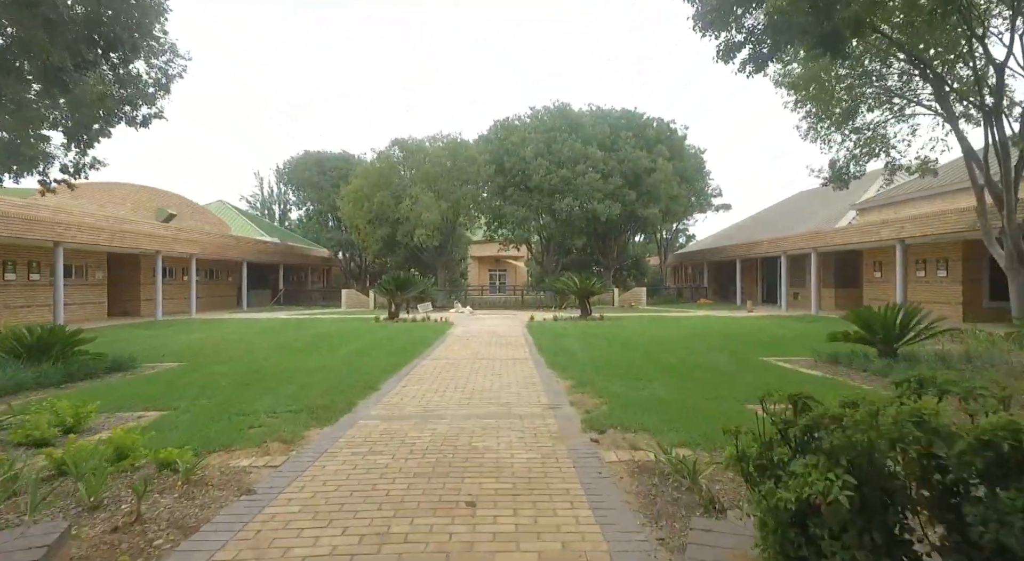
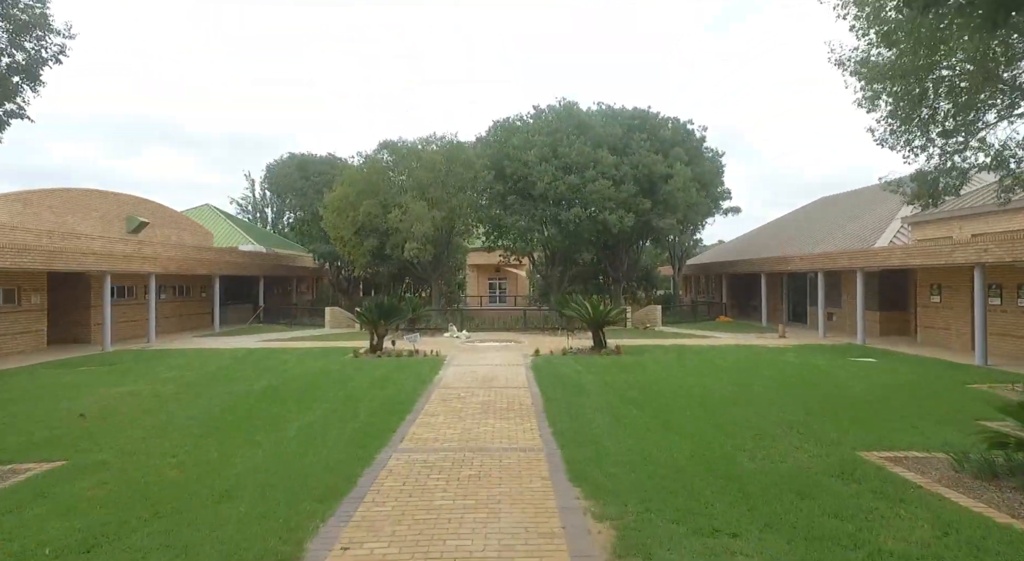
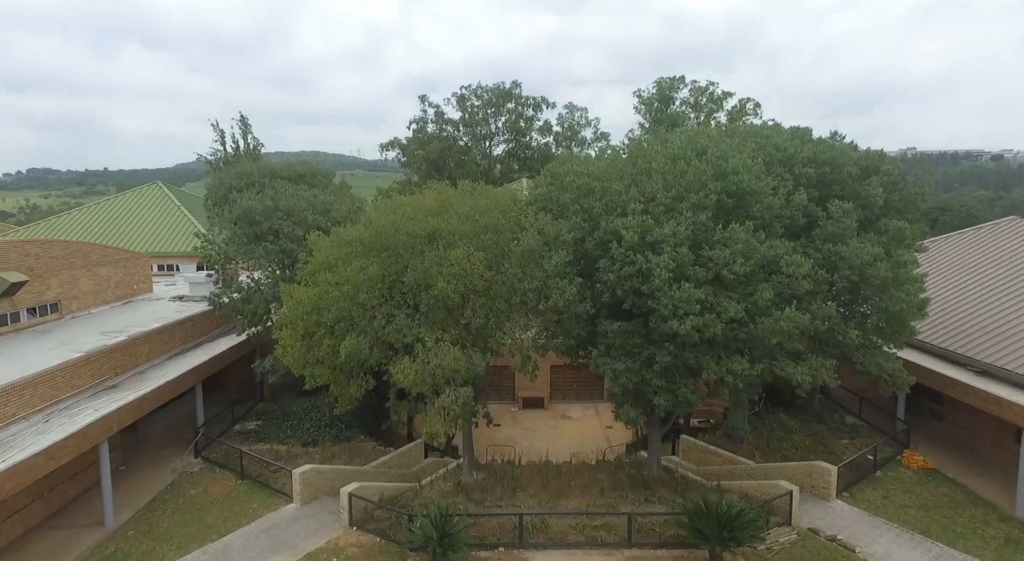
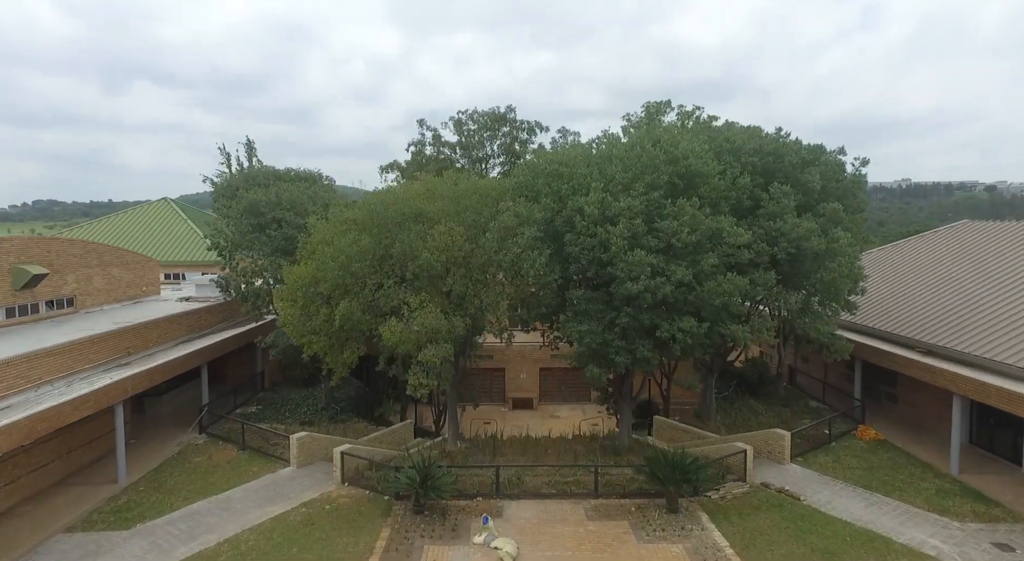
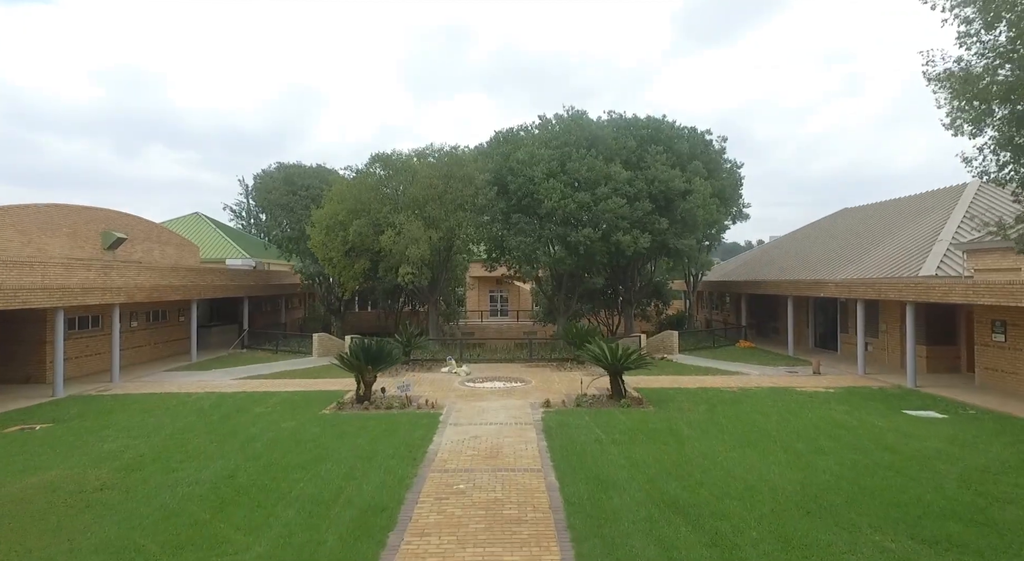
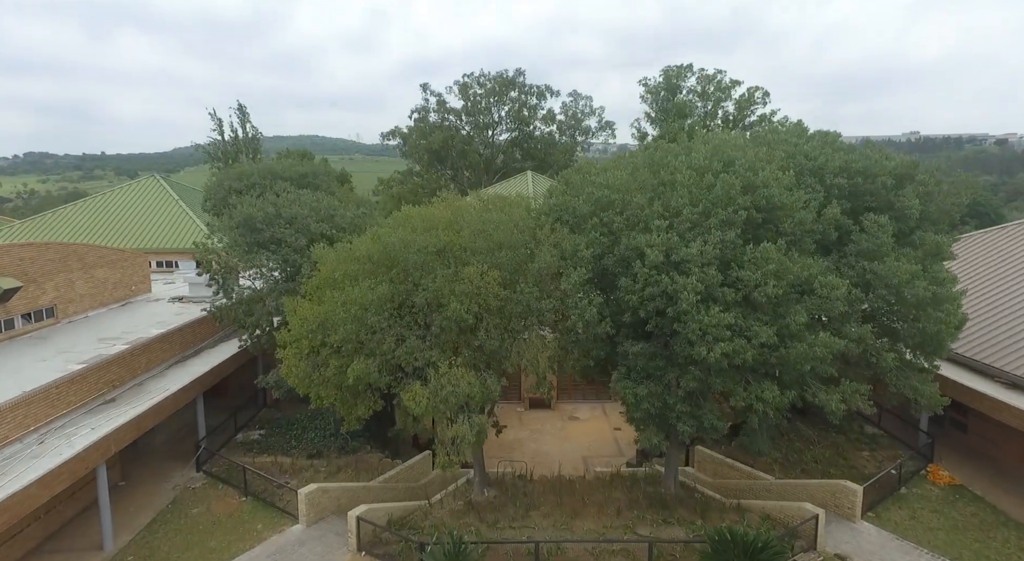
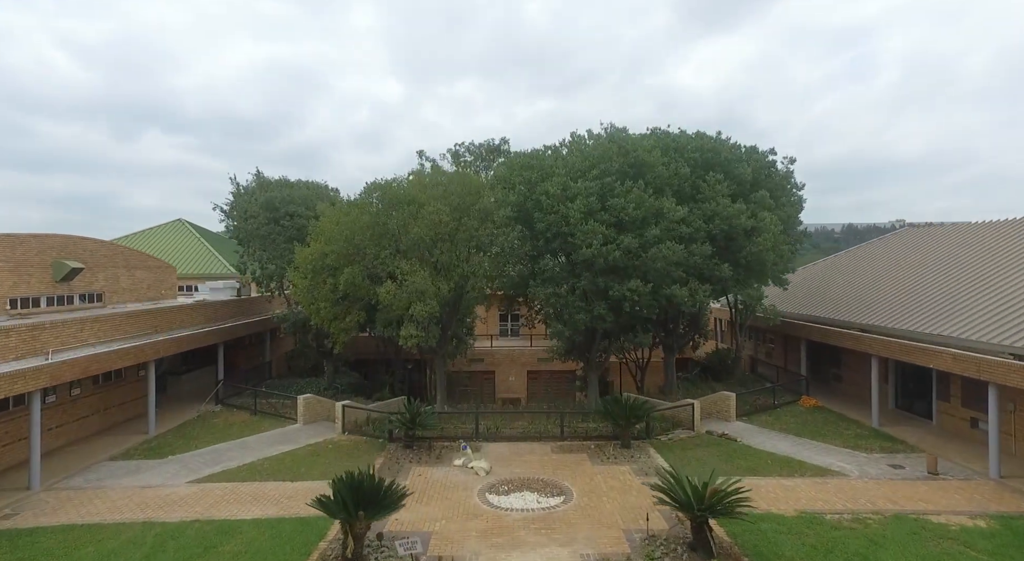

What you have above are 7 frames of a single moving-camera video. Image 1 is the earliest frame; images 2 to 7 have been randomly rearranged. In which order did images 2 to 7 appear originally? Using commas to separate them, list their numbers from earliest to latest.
2, 5, 7, 4, 3, 6
